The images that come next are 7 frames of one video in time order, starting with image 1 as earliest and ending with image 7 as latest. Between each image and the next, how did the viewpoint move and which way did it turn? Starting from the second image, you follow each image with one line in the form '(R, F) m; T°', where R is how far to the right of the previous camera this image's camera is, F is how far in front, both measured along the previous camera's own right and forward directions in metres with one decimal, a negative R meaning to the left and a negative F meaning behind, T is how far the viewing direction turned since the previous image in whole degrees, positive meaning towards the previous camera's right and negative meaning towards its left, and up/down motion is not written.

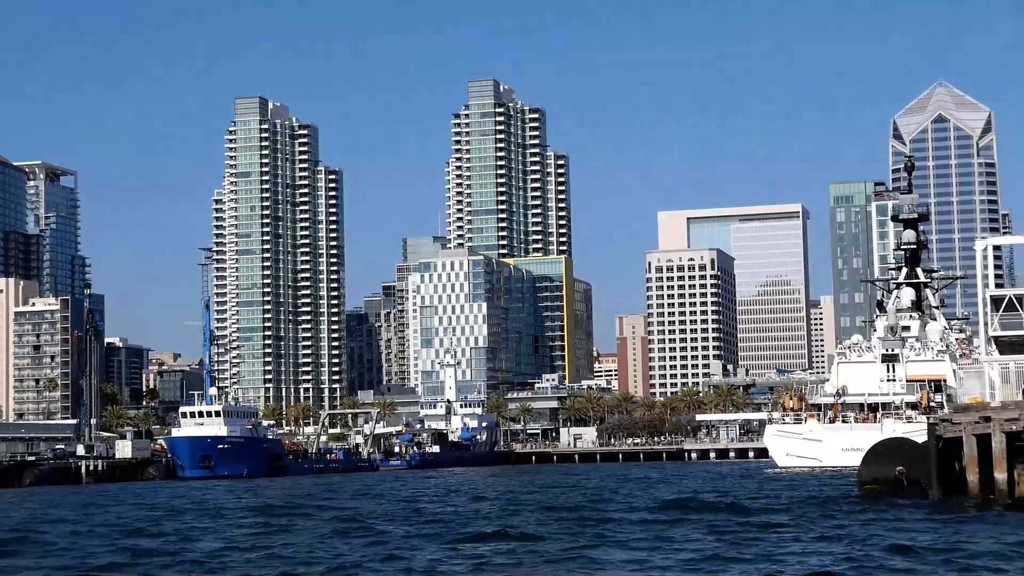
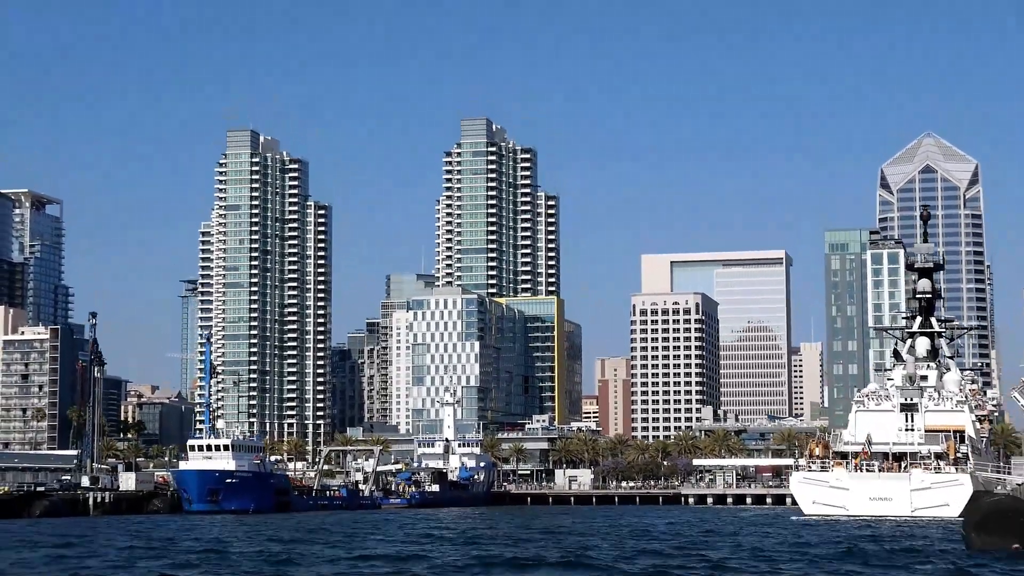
(-2.7, +0.5) m; +1°
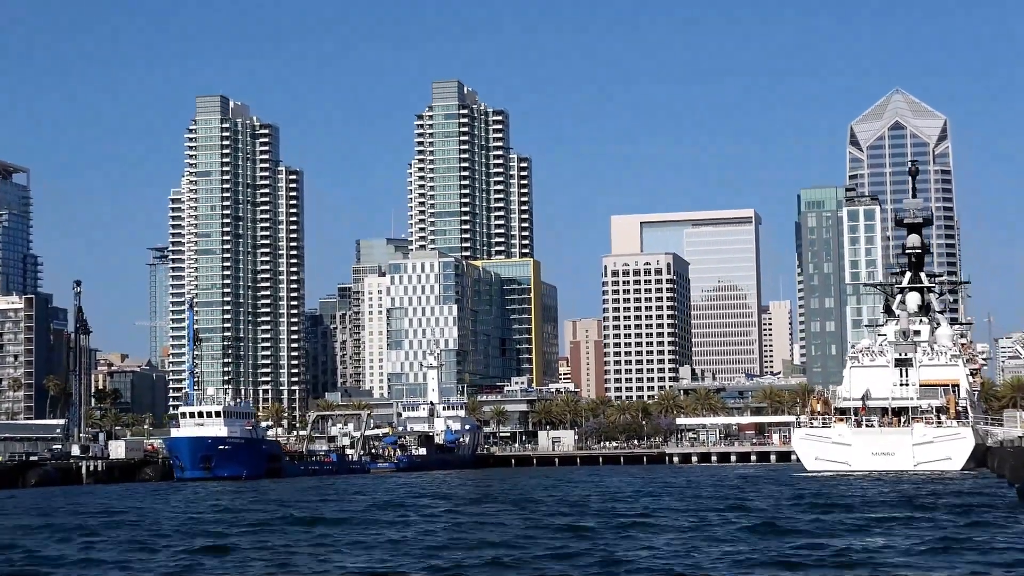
(-1.7, +0.3) m; +1°
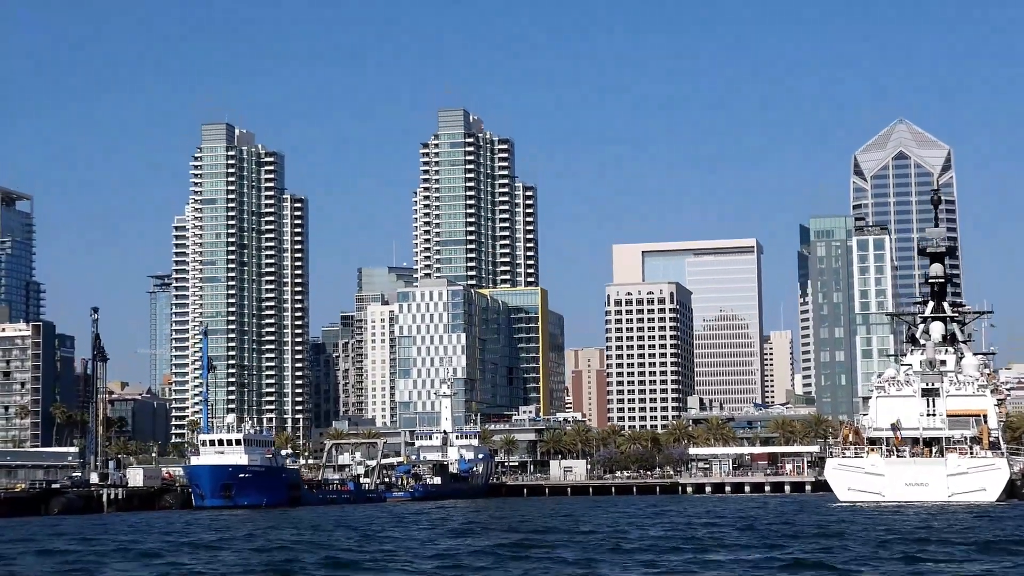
(-1.7, +0.4) m; 0°
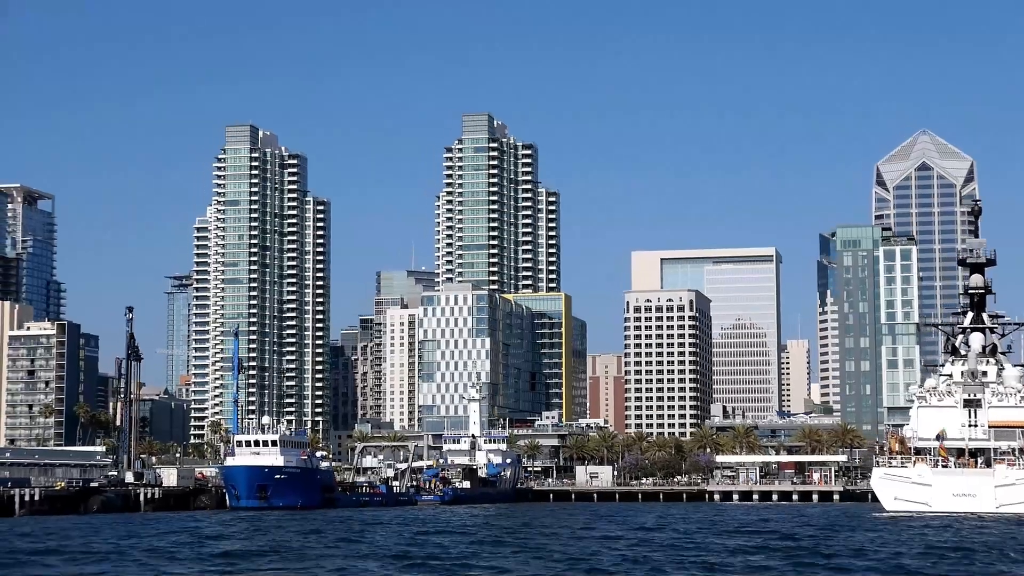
(-1.7, +0.2) m; 0°
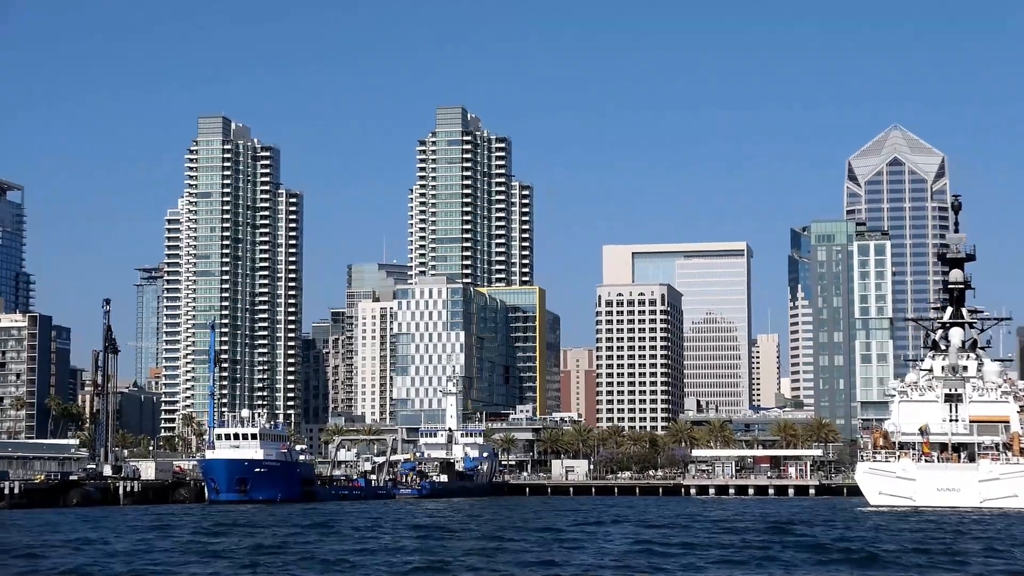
(-0.8, +0.2) m; +1°
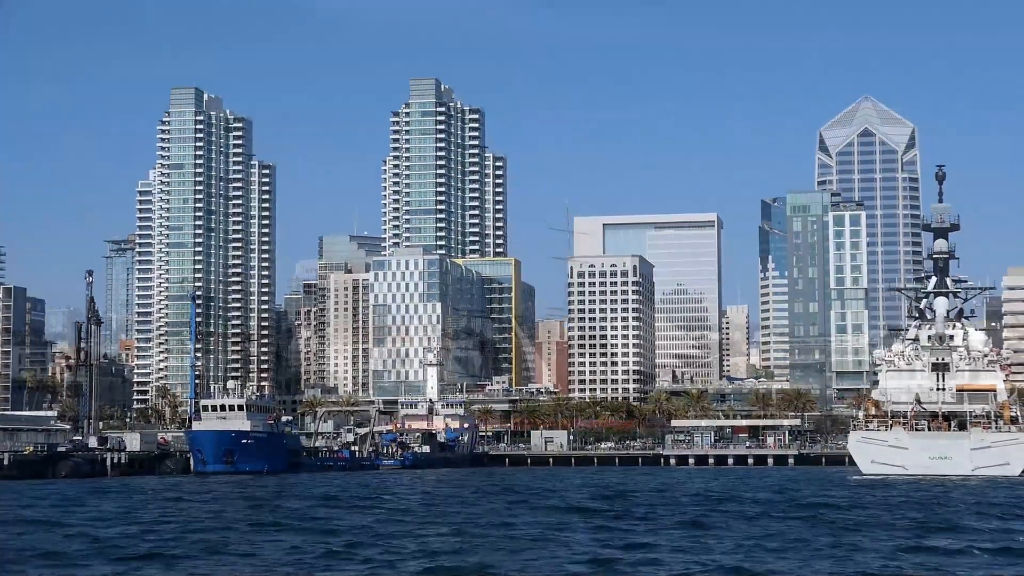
(-1.3, 0.0) m; +1°
